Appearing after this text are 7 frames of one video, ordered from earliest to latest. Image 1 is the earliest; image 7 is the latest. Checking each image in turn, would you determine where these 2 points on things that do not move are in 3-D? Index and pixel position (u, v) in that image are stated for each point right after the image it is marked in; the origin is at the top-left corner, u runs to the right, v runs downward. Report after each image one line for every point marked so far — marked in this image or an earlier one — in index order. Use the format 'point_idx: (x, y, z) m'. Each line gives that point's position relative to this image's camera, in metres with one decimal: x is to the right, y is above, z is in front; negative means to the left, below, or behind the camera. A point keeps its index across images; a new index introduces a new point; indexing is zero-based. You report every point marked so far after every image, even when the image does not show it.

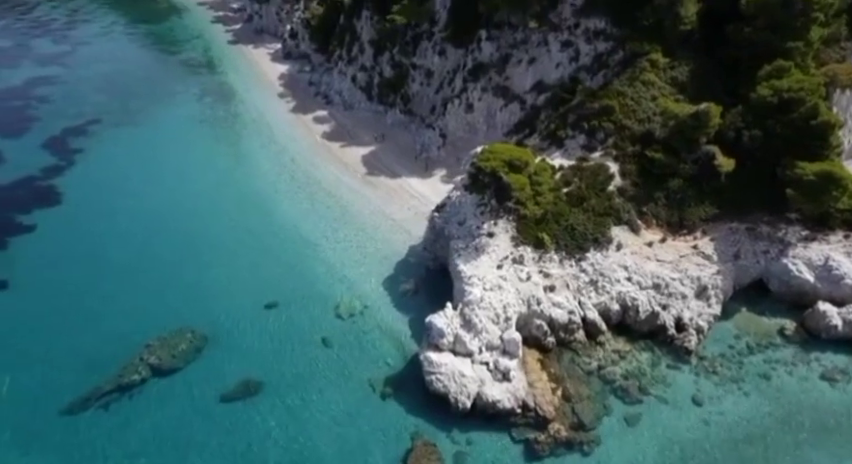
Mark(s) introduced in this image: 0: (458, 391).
0: (+1.1, -5.5, +18.7) m
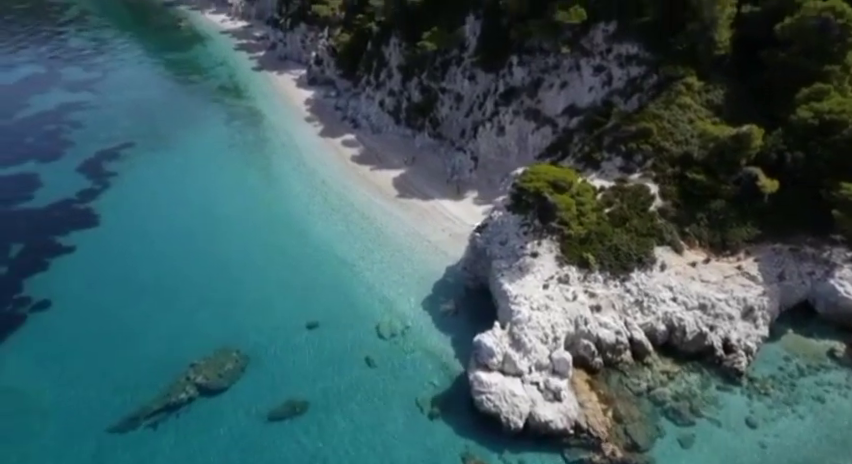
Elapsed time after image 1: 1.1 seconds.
0: (+2.8, -6.1, +18.6) m
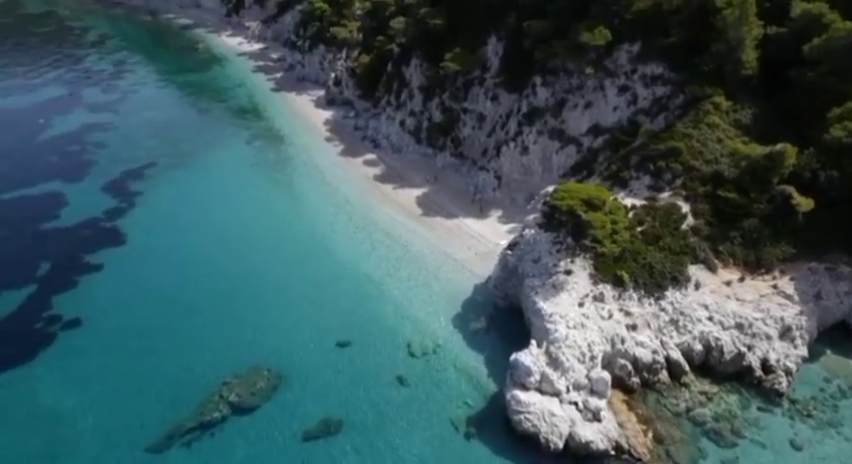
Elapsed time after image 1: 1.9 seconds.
0: (+4.2, -6.7, +18.4) m
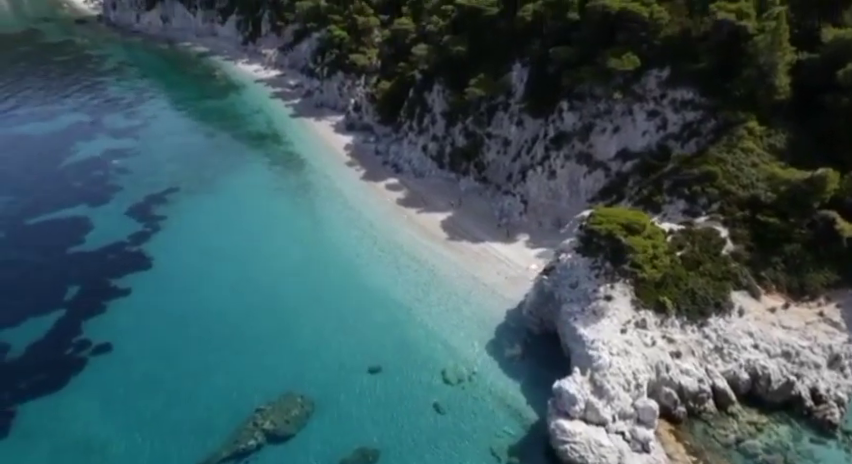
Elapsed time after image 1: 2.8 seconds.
0: (+5.6, -7.5, +17.8) m
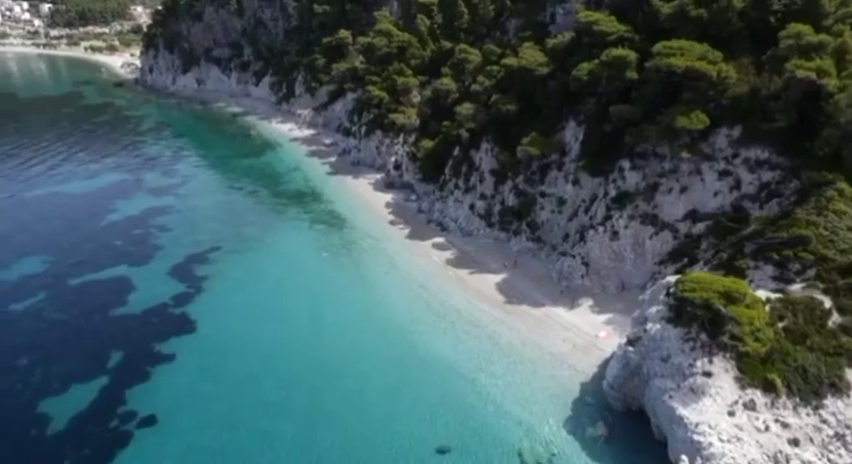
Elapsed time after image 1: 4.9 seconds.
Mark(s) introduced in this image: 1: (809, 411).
0: (+8.5, -9.6, +15.3) m
1: (+13.6, -6.4, +19.3) m
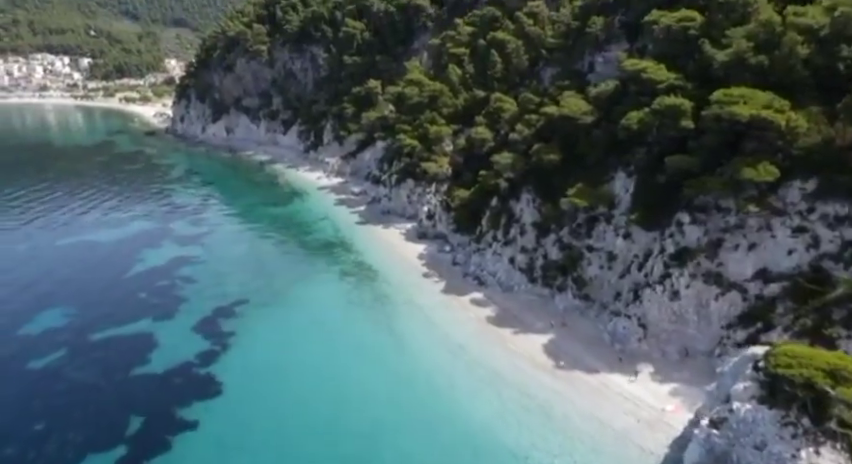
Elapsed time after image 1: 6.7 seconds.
0: (+10.1, -11.4, +12.0) m
1: (+15.5, -8.5, +16.2) m
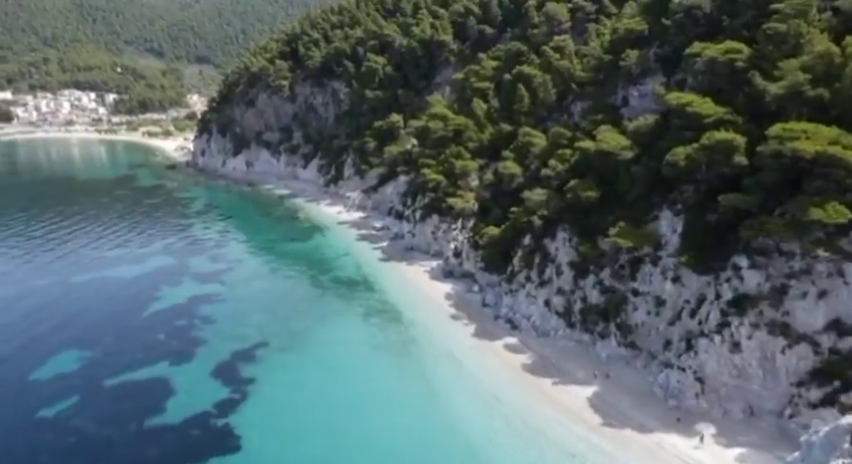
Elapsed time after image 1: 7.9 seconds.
0: (+11.4, -12.6, +9.1) m
1: (+16.9, -10.0, +13.2) m
